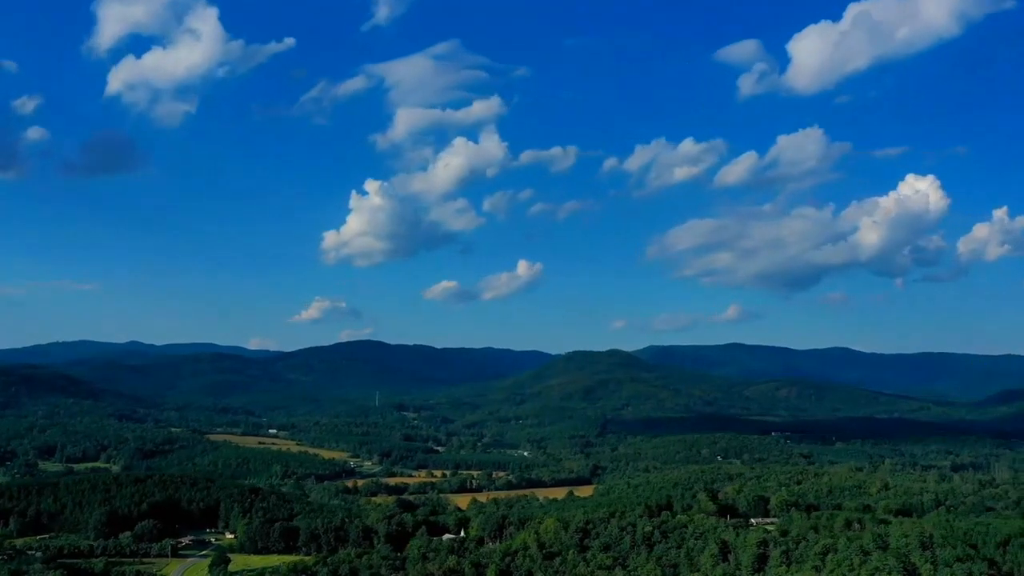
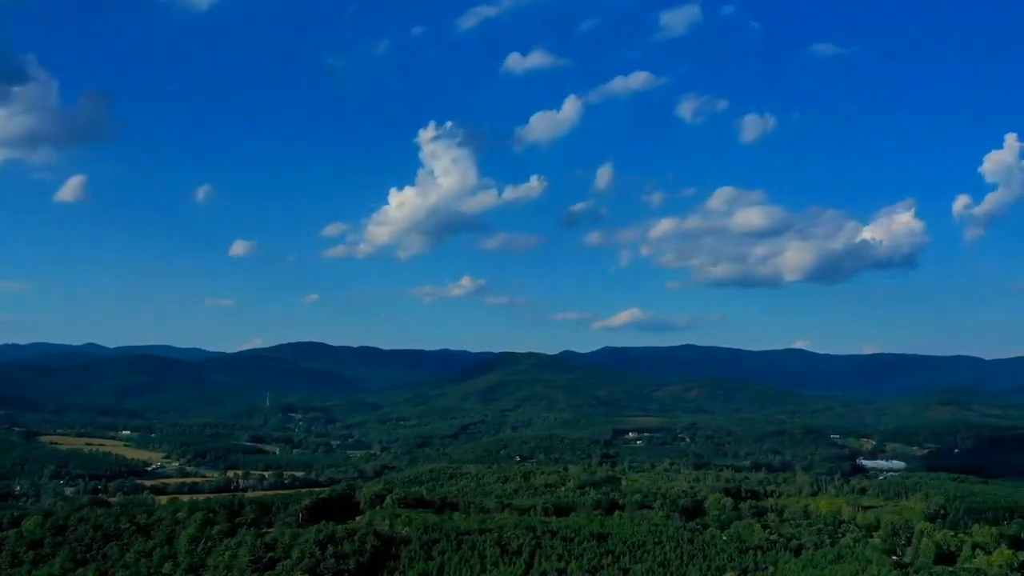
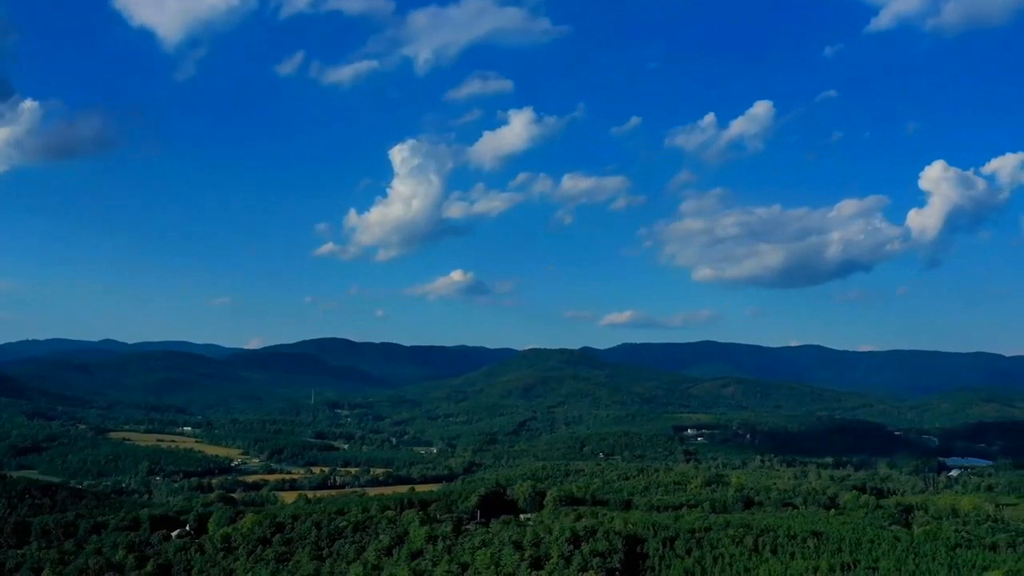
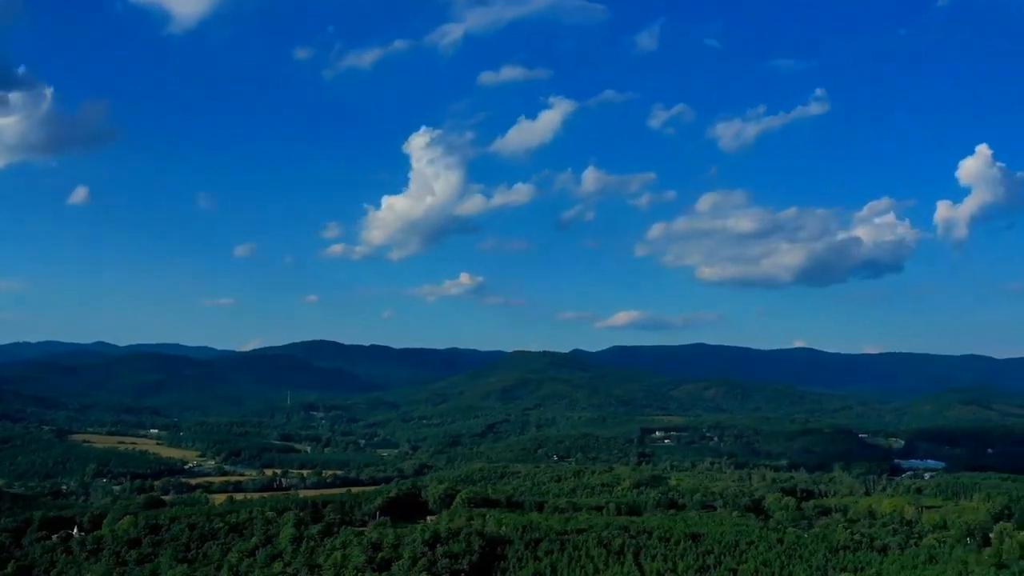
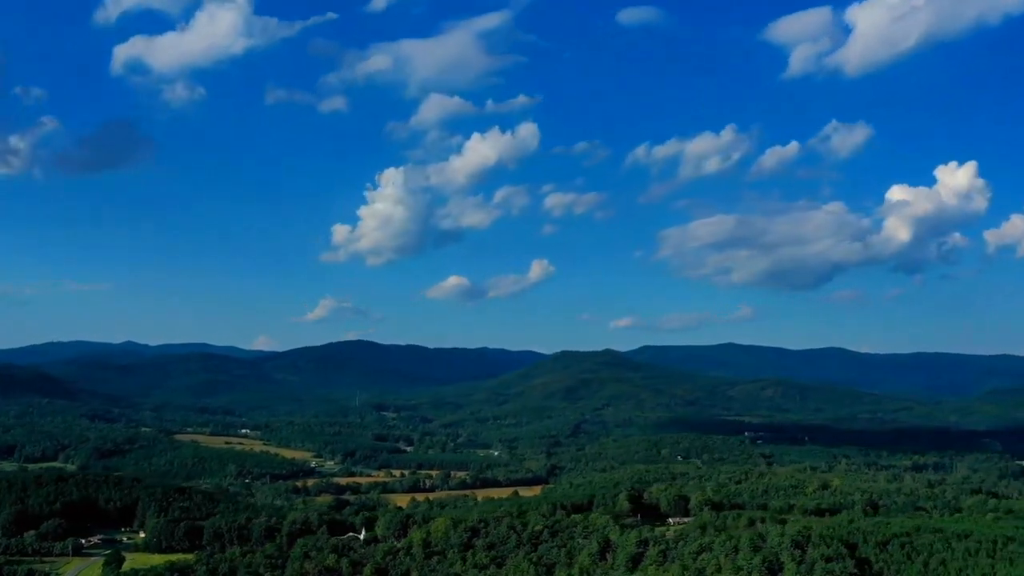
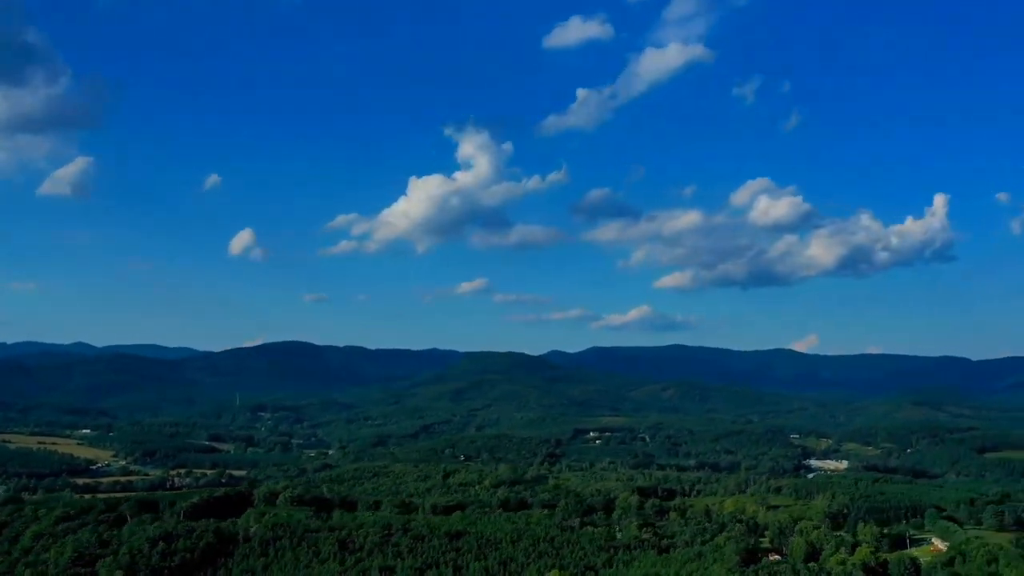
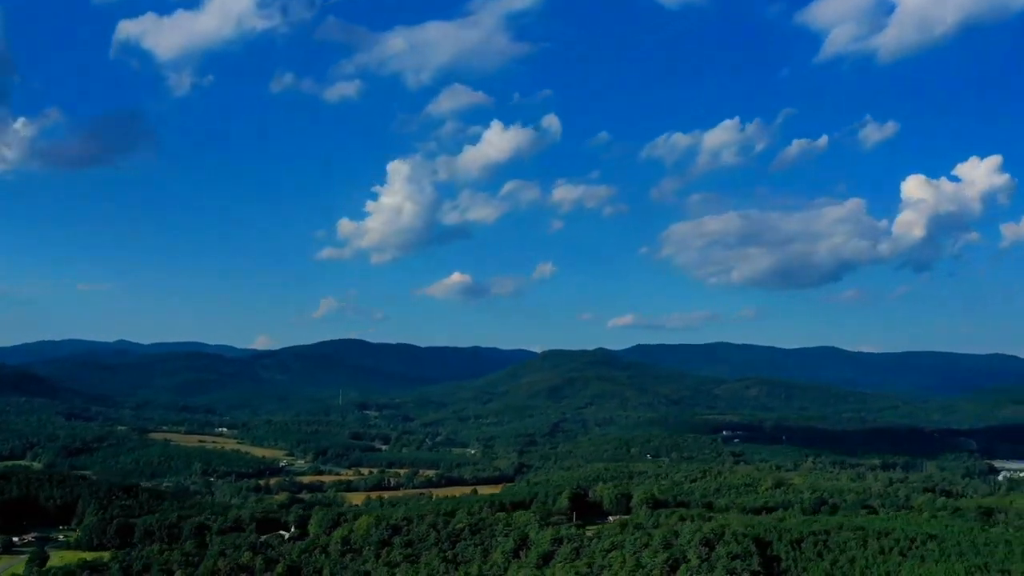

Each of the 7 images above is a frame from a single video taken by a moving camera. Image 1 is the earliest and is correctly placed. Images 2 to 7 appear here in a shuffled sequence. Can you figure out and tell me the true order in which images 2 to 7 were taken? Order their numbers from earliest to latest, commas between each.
5, 7, 3, 4, 2, 6
